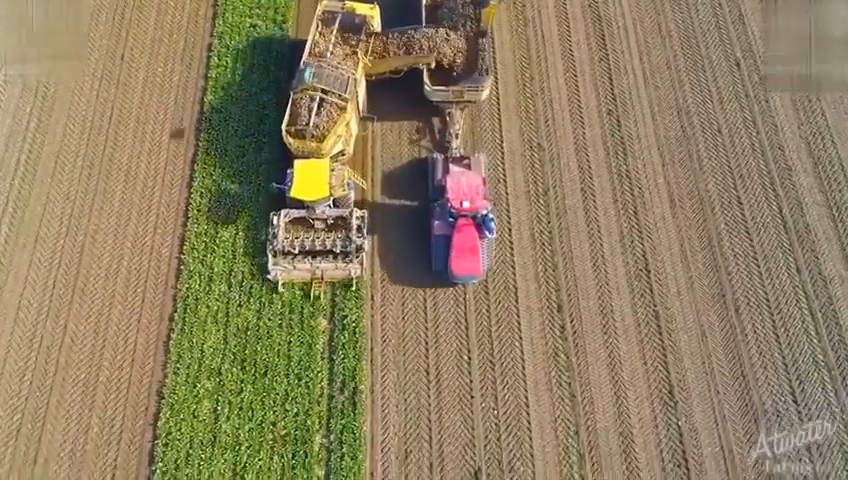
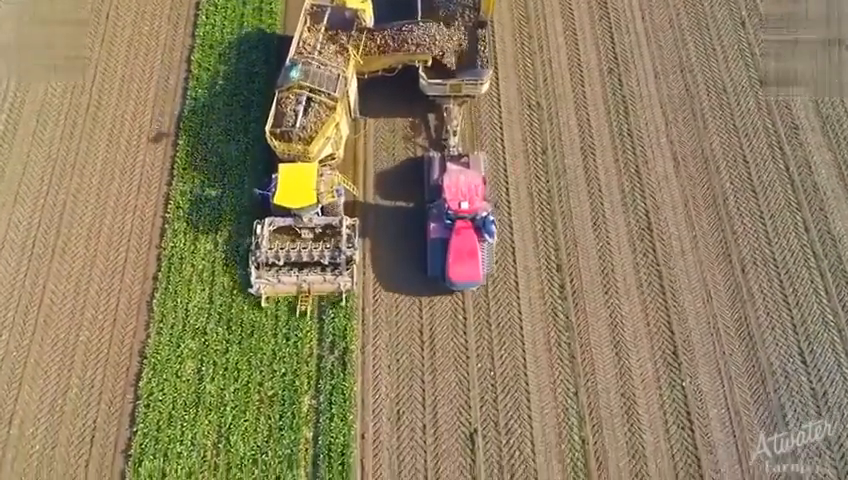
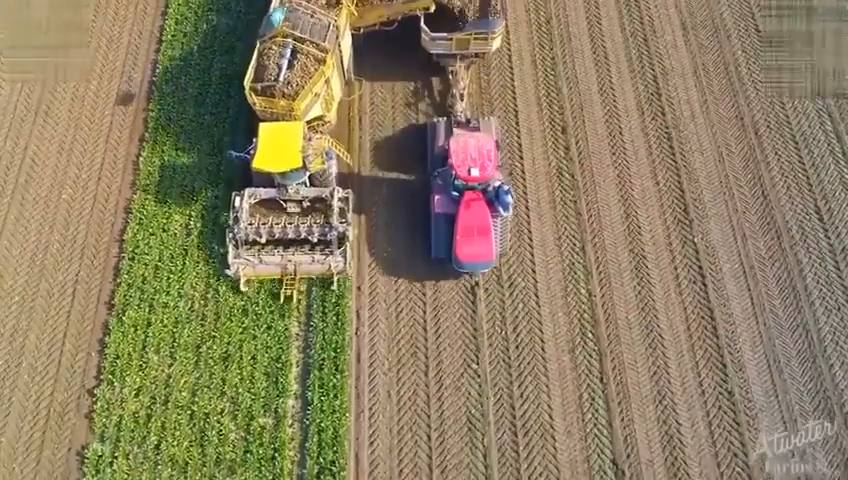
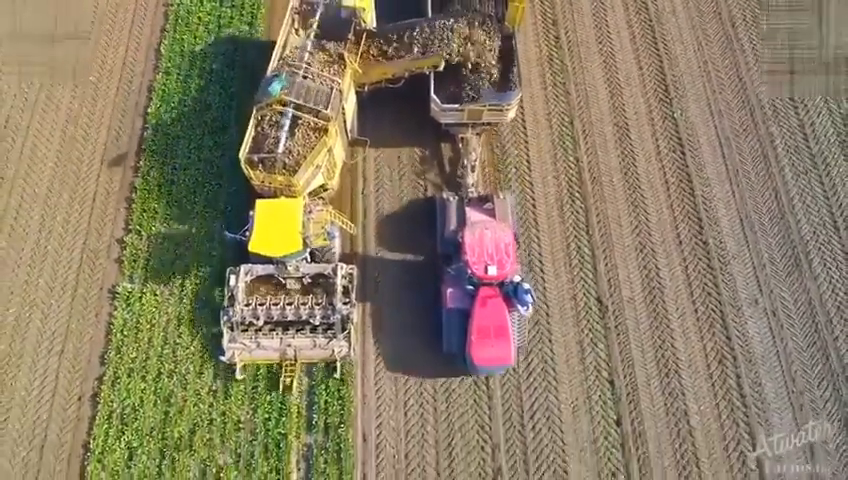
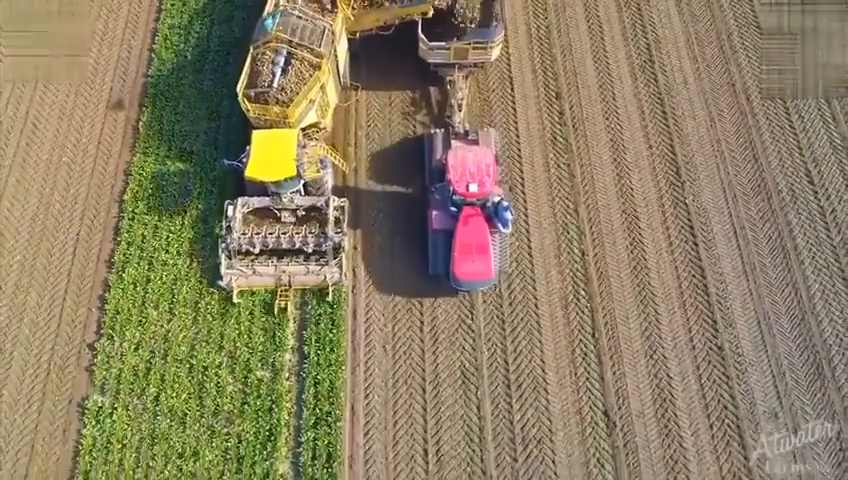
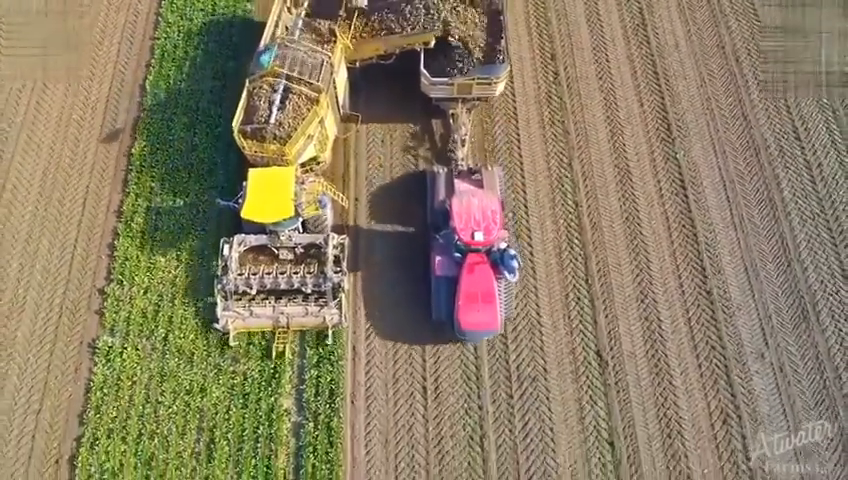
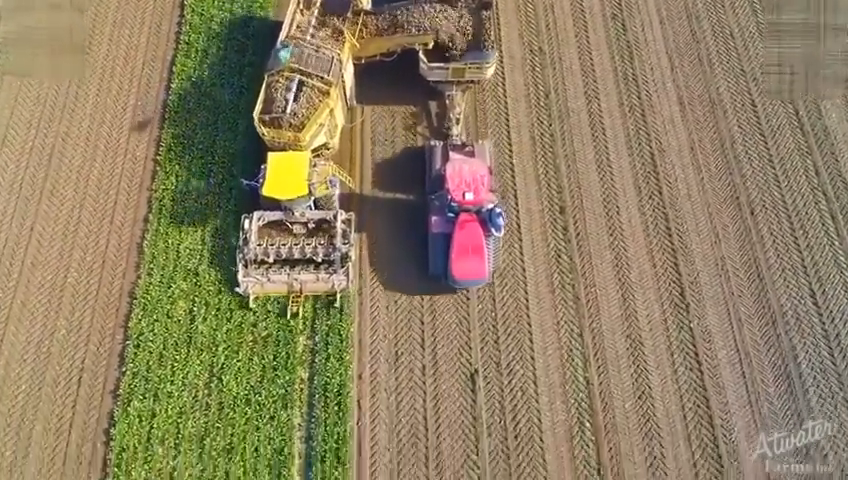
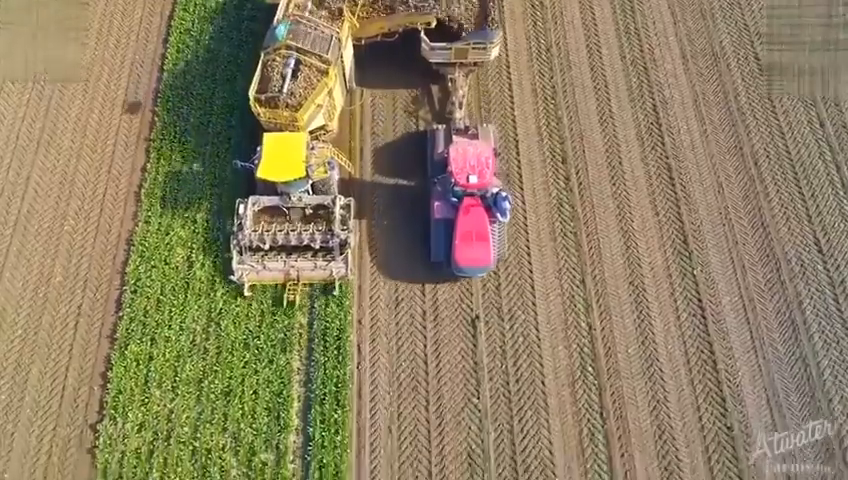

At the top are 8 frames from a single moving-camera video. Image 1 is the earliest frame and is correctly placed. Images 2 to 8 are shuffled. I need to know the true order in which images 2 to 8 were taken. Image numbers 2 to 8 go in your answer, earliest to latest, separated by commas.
2, 7, 8, 3, 5, 6, 4
